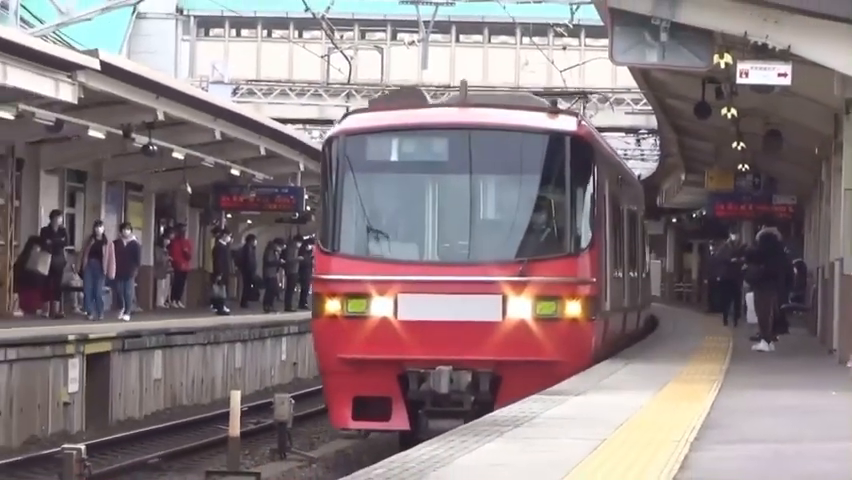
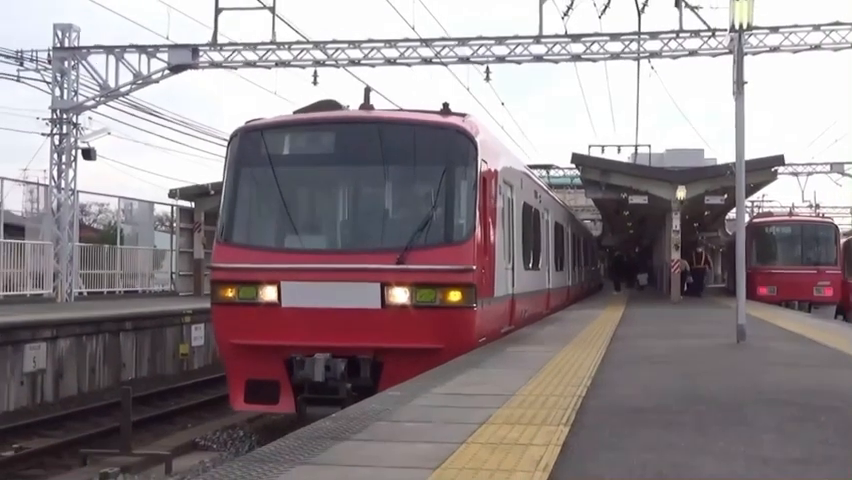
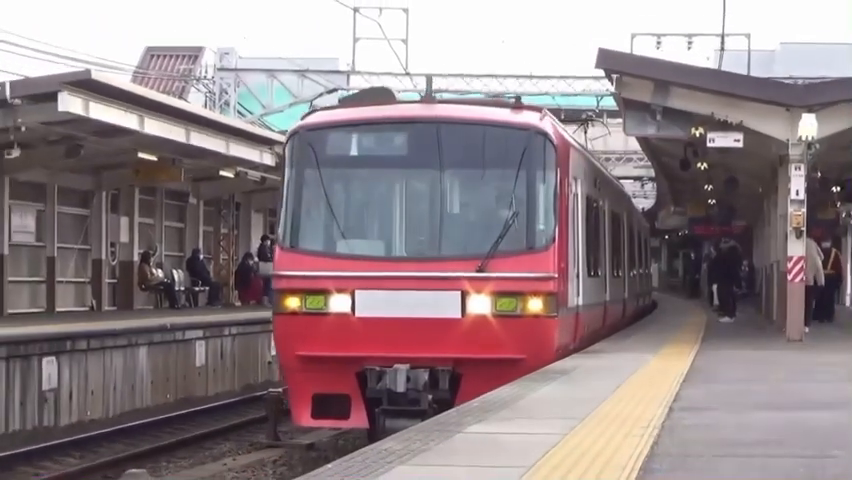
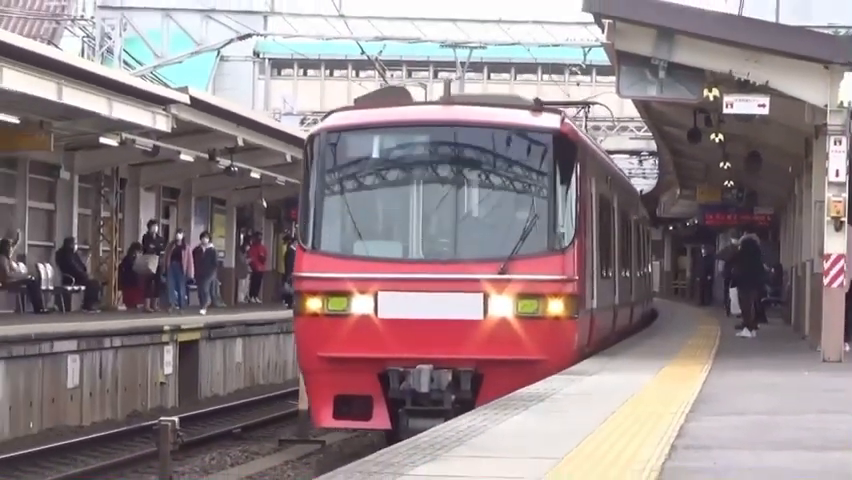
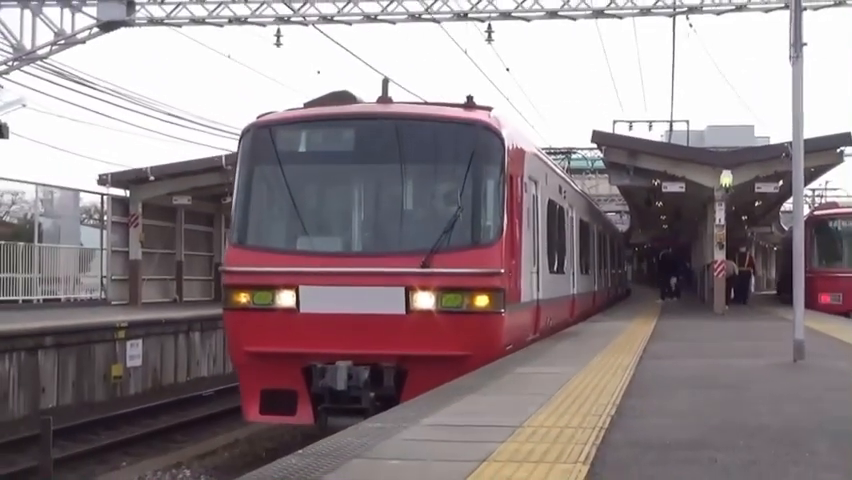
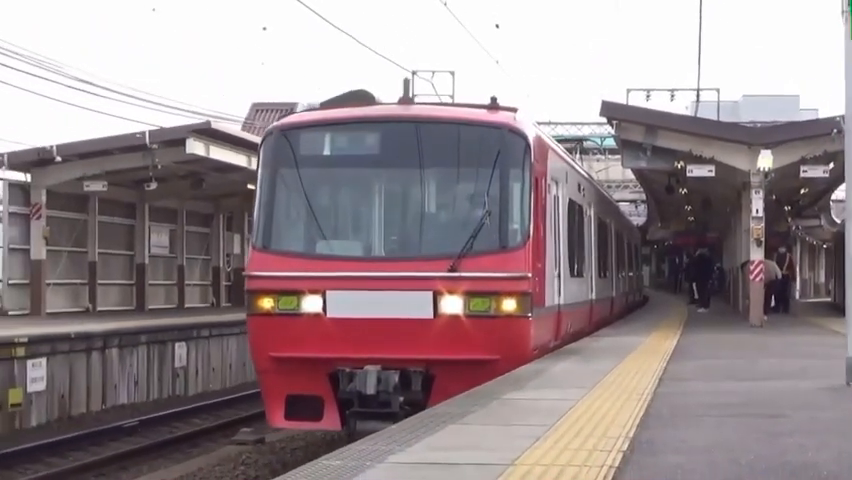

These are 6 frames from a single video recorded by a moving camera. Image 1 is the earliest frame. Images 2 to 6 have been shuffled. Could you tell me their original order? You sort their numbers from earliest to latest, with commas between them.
4, 3, 6, 5, 2
